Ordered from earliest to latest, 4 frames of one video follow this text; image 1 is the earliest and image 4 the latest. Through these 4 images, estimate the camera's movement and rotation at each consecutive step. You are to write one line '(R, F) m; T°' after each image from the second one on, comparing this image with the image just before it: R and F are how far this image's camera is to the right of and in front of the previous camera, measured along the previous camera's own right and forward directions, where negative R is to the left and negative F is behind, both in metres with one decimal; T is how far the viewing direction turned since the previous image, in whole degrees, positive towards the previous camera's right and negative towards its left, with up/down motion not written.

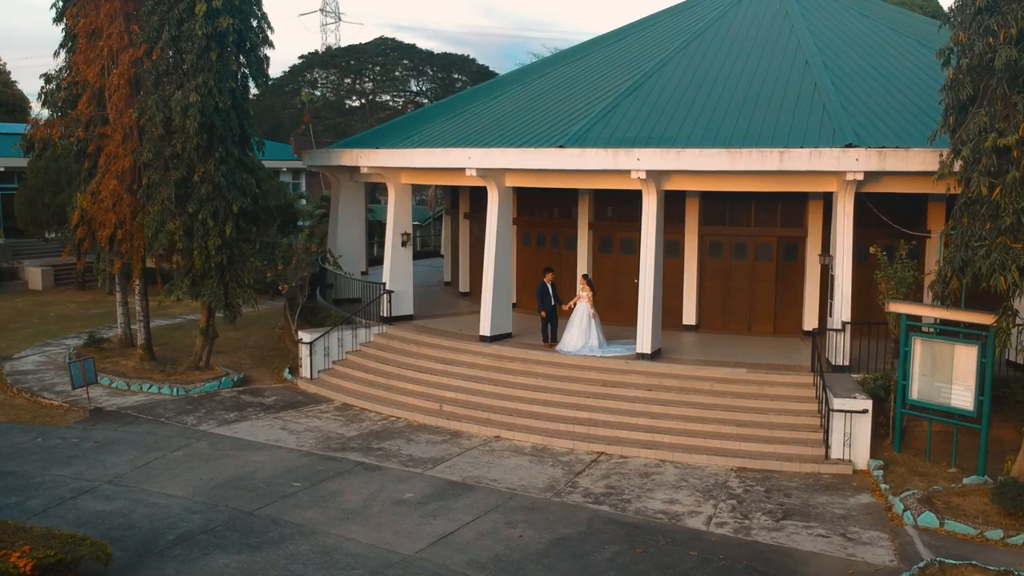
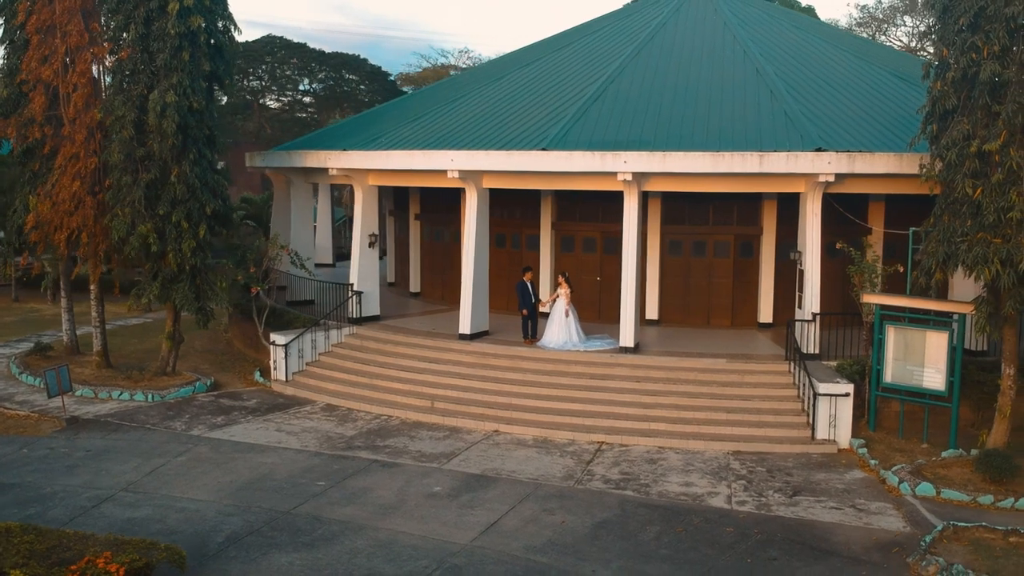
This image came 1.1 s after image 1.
(-1.9, -0.3) m; +8°
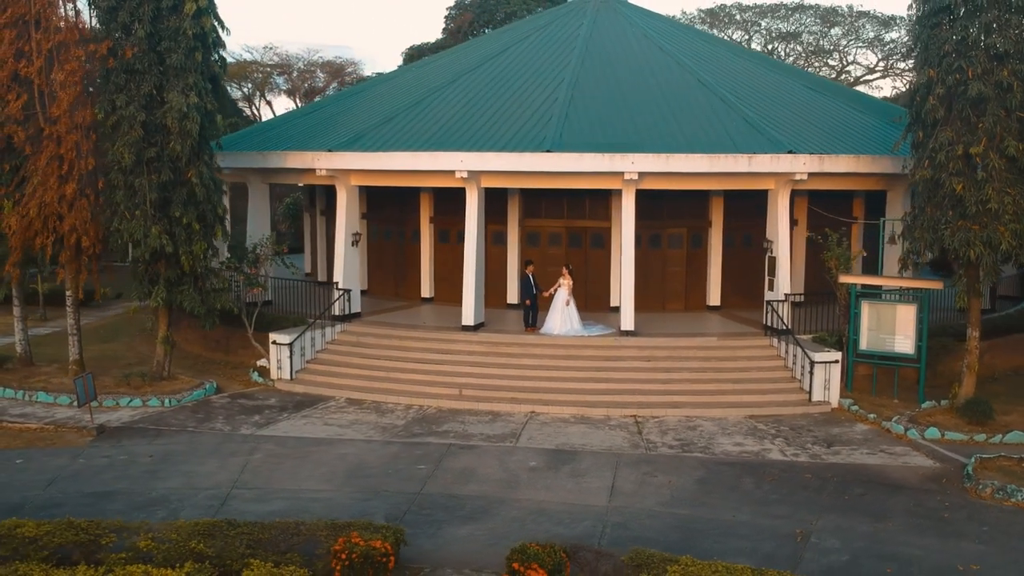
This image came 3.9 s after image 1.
(-4.1, -0.6) m; +13°
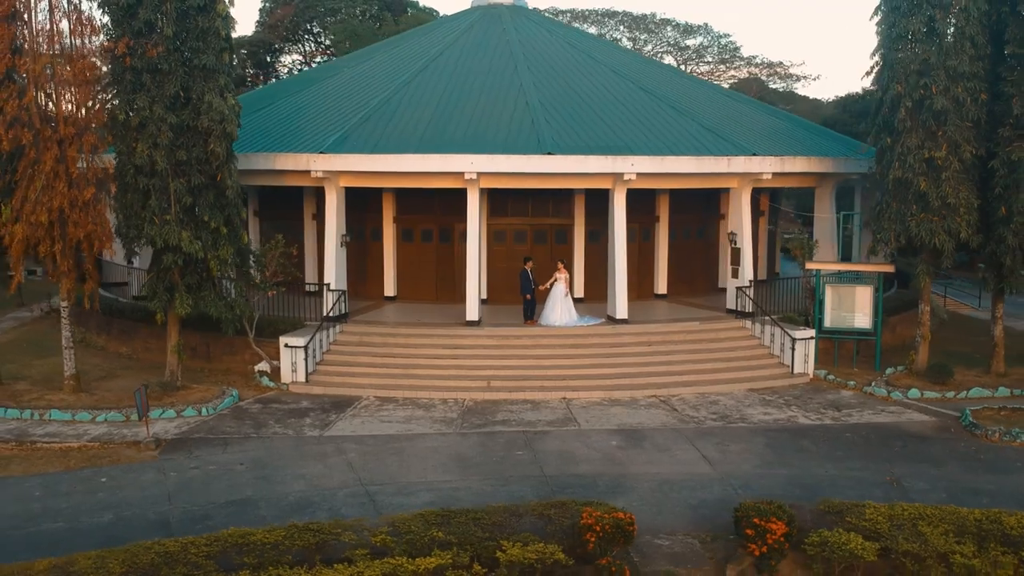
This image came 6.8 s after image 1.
(-4.5, -0.4) m; +13°
